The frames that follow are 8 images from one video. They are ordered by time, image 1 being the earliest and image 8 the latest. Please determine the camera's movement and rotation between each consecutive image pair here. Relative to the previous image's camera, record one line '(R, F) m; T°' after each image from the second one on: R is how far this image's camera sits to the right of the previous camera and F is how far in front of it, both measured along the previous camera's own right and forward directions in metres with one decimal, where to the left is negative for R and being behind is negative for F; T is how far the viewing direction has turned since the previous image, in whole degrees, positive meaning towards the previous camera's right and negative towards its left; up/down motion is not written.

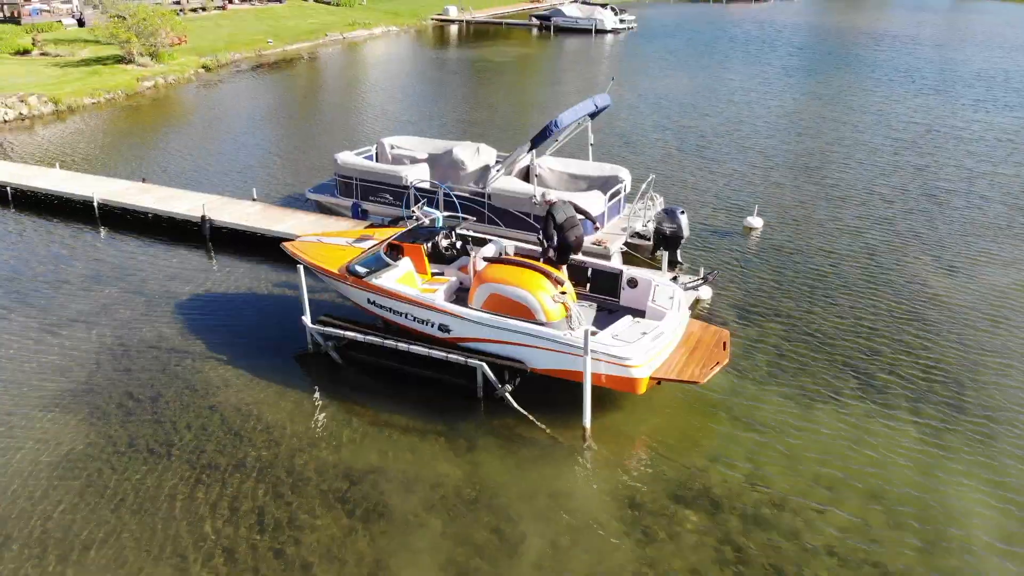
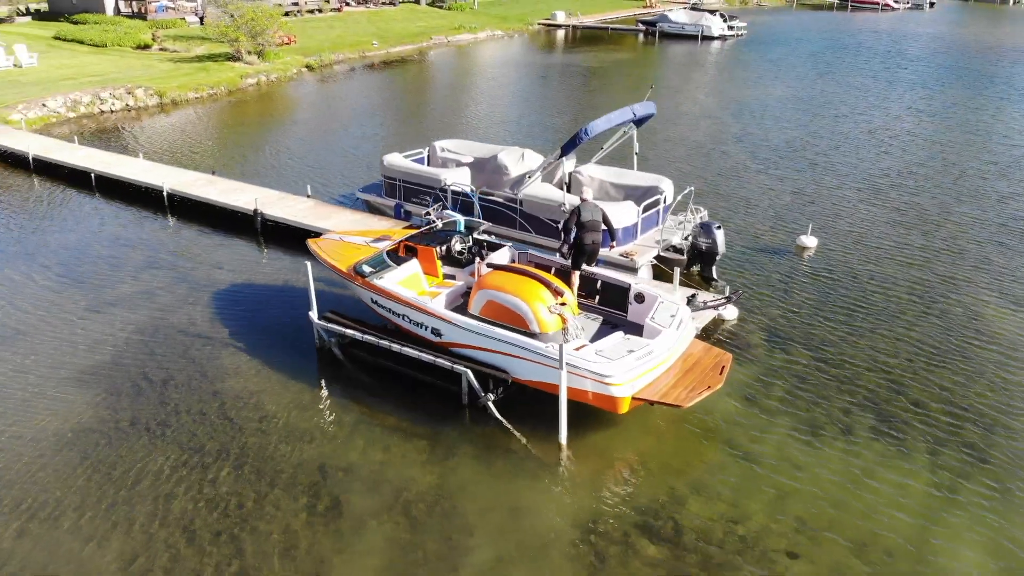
(+2.2, +0.3) m; -8°
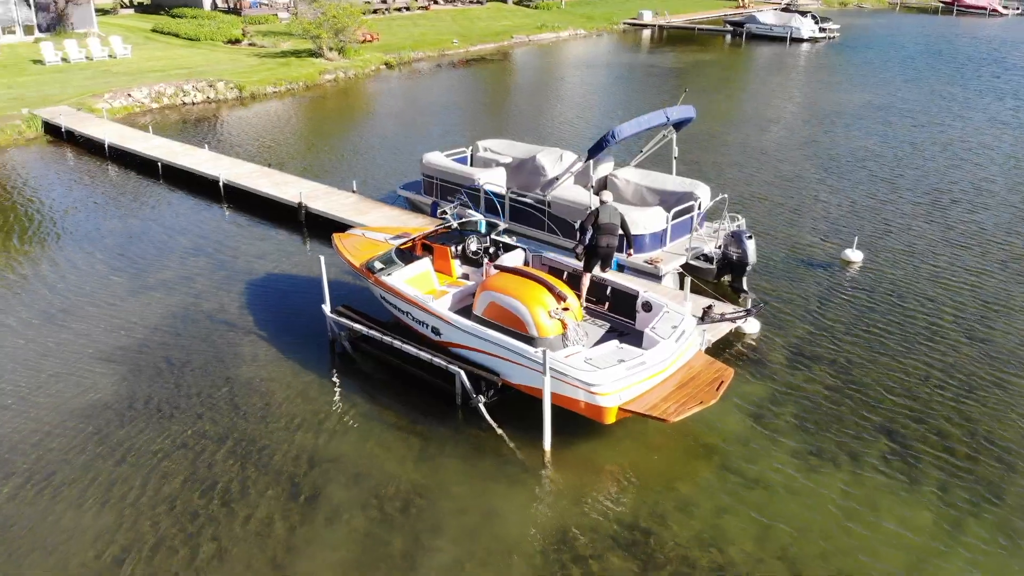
(+1.6, +0.2) m; -6°
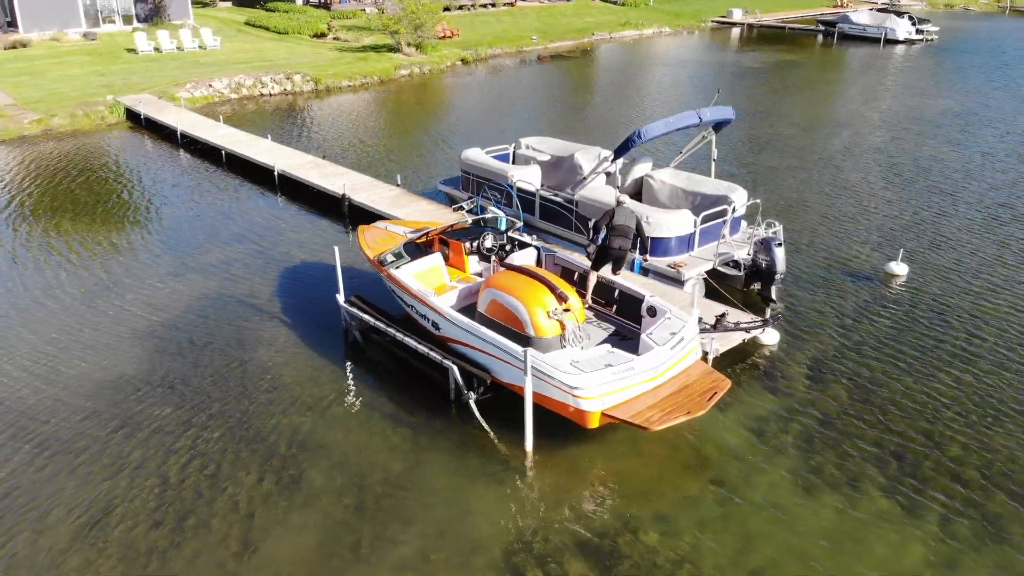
(+1.6, +0.2) m; -6°
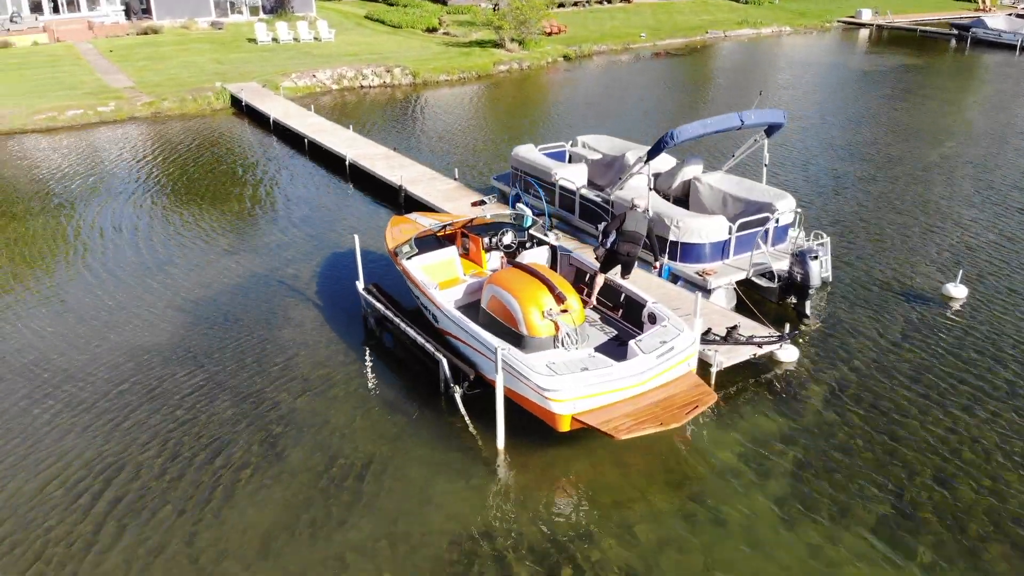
(+2.3, +0.3) m; -9°
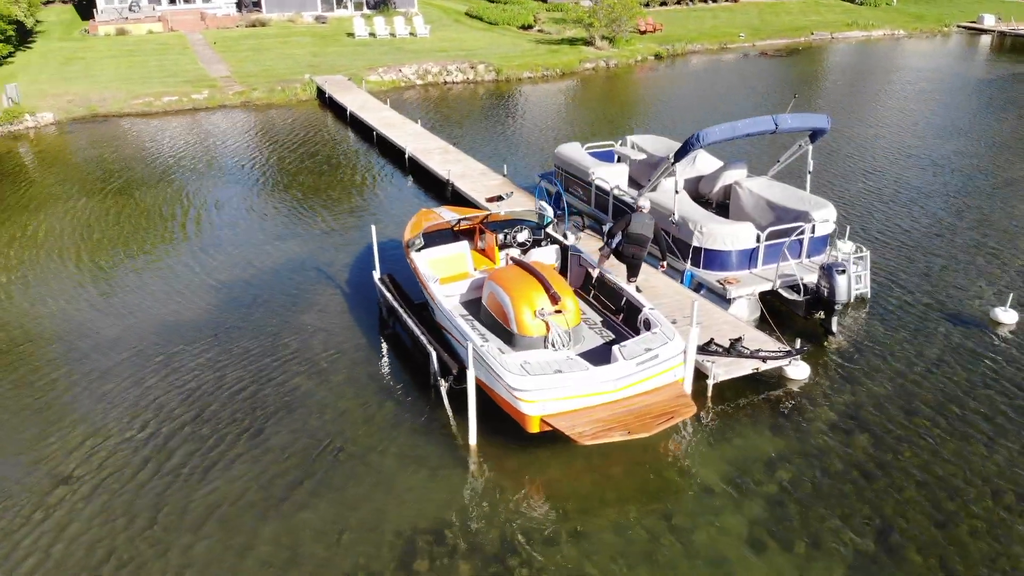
(+2.0, +0.3) m; -8°
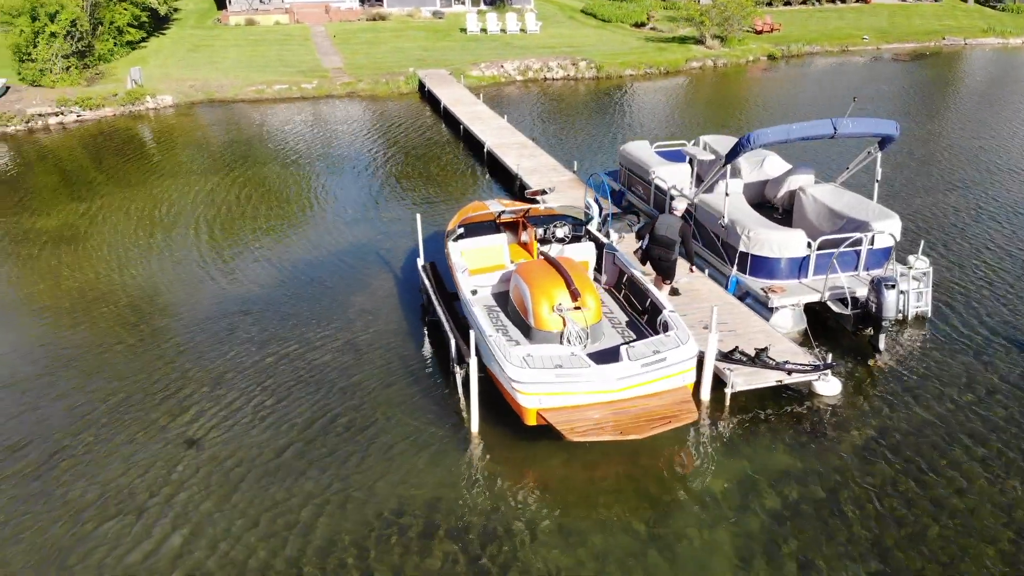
(+1.7, +0.1) m; -8°
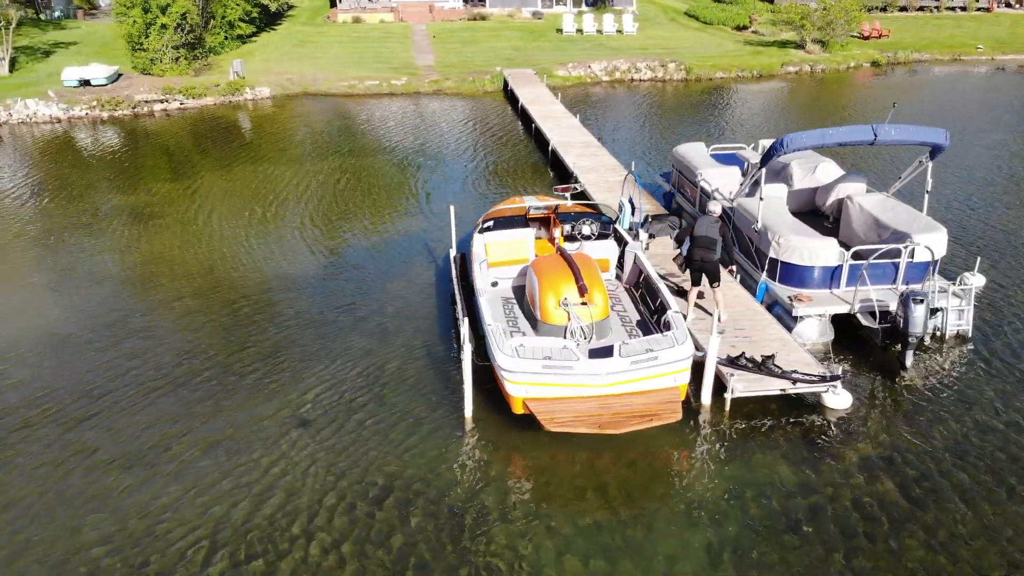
(+1.8, -0.1) m; -8°
